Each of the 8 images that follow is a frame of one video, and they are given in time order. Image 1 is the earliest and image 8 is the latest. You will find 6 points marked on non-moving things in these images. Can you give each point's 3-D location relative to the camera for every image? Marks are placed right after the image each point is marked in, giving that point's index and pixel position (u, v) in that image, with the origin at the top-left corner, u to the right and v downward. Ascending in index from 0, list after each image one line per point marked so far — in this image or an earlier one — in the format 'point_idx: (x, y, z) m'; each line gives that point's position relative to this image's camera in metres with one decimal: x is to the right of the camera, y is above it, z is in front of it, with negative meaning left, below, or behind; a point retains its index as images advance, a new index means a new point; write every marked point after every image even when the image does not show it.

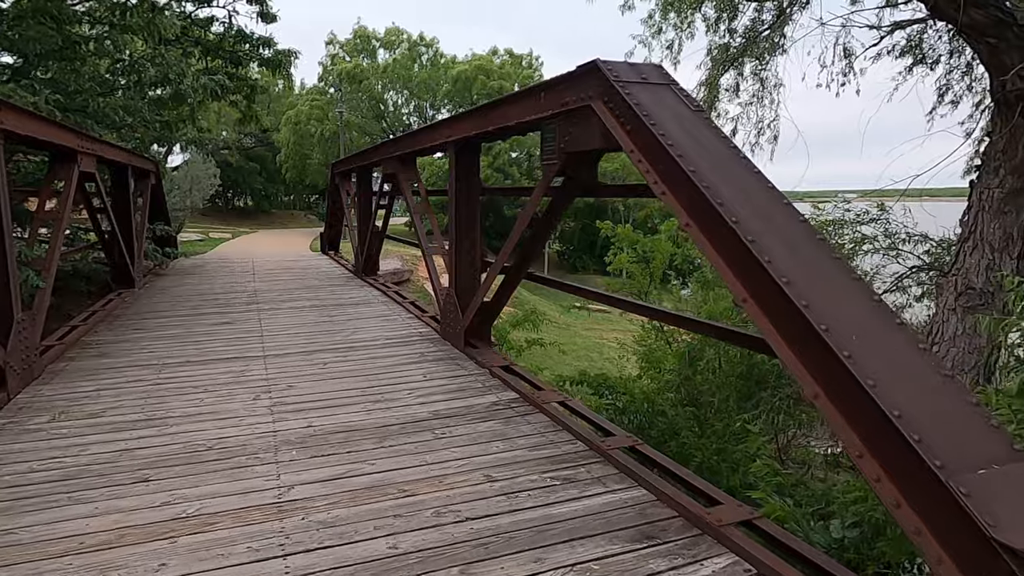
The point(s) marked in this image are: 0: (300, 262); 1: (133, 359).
0: (-3.1, +0.4, +9.8) m
1: (-2.3, -0.4, +4.0) m
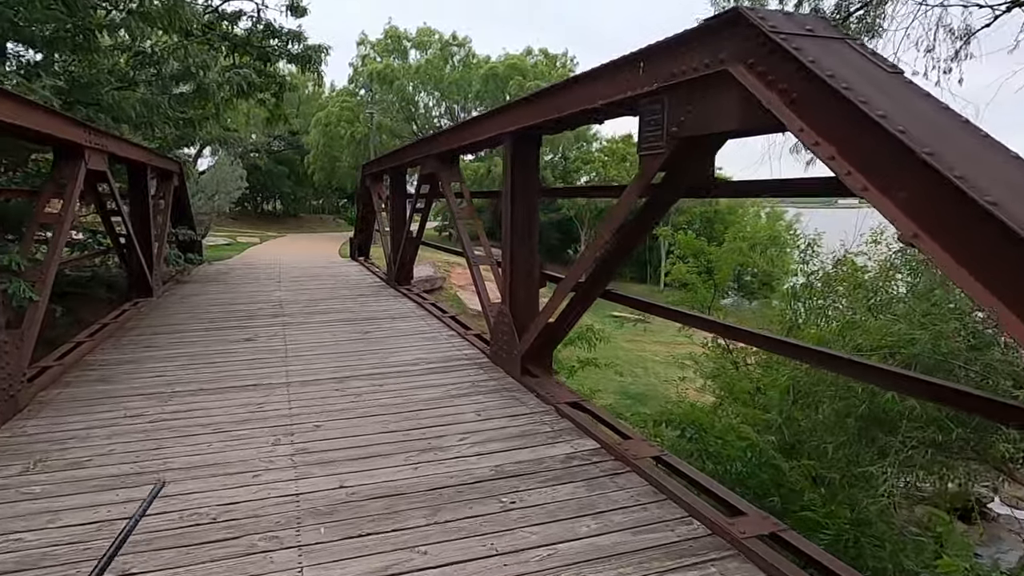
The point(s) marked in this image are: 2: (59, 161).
0: (-2.6, +0.3, +9.3) m
1: (-1.9, -0.5, +3.5) m
2: (-2.9, +0.8, +4.2) m
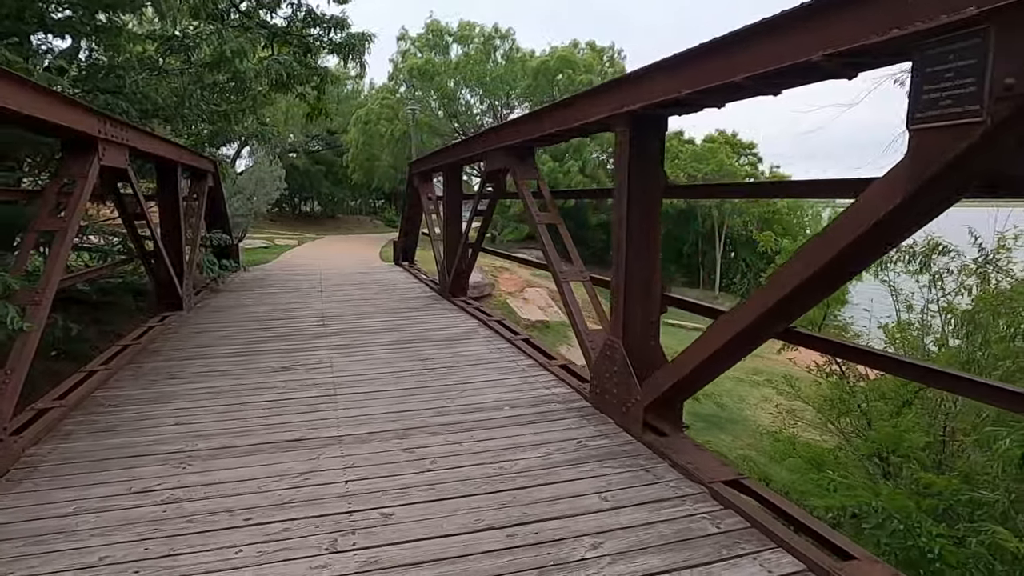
0: (-1.8, +0.2, +8.6) m
1: (-1.5, -0.6, +2.7) m
2: (-2.4, +0.7, +3.6) m
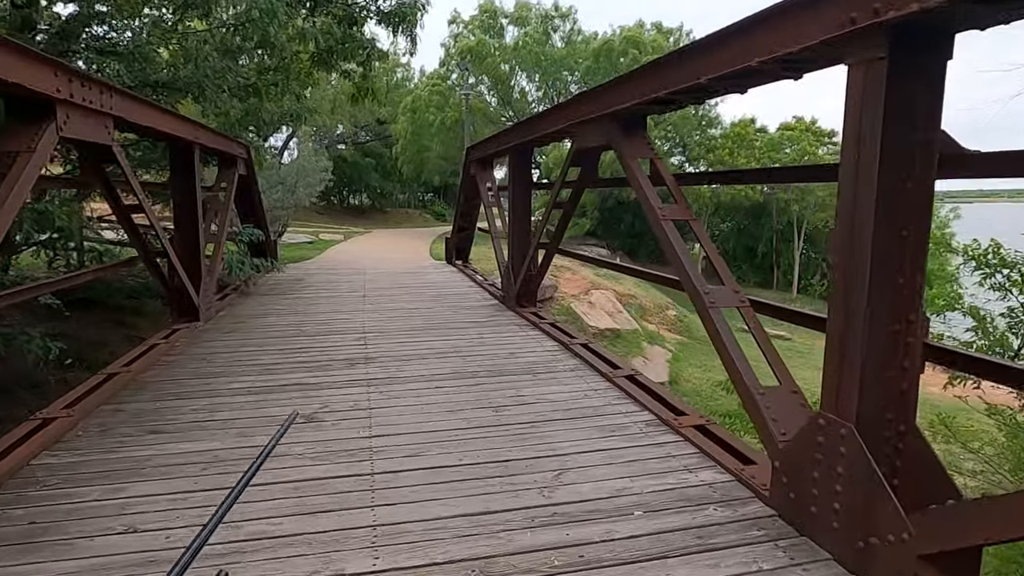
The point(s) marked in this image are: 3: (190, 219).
0: (-1.0, +0.1, +7.6) m
1: (-1.1, -0.7, +1.7) m
2: (-2.0, +0.6, +2.6) m
3: (-2.3, +0.5, +4.8) m
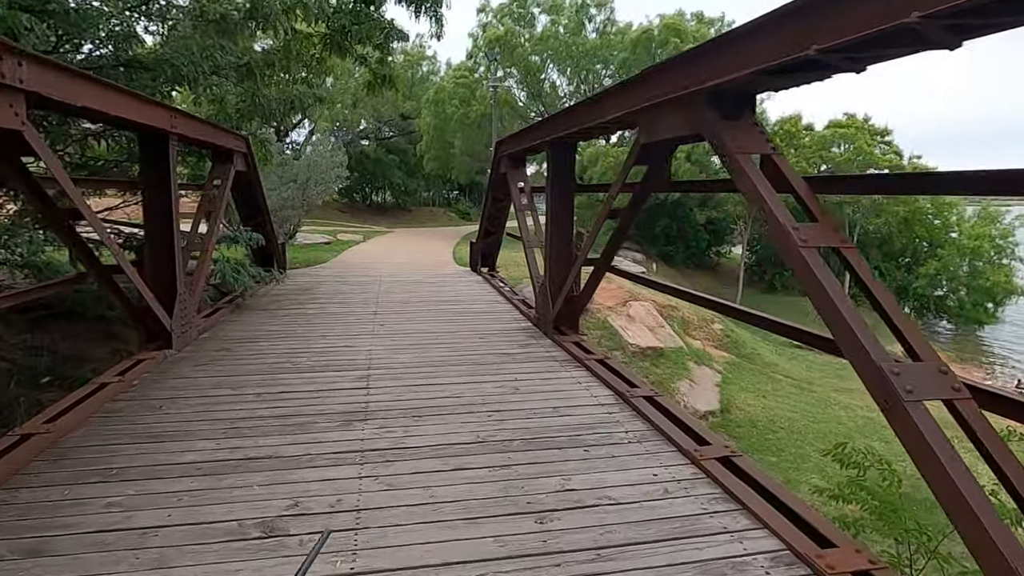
0: (-0.7, 0.0, +6.7) m
1: (-1.0, -0.8, +0.9) m
2: (-1.8, +0.5, +1.8) m
3: (-2.1, +0.4, +4.0) m
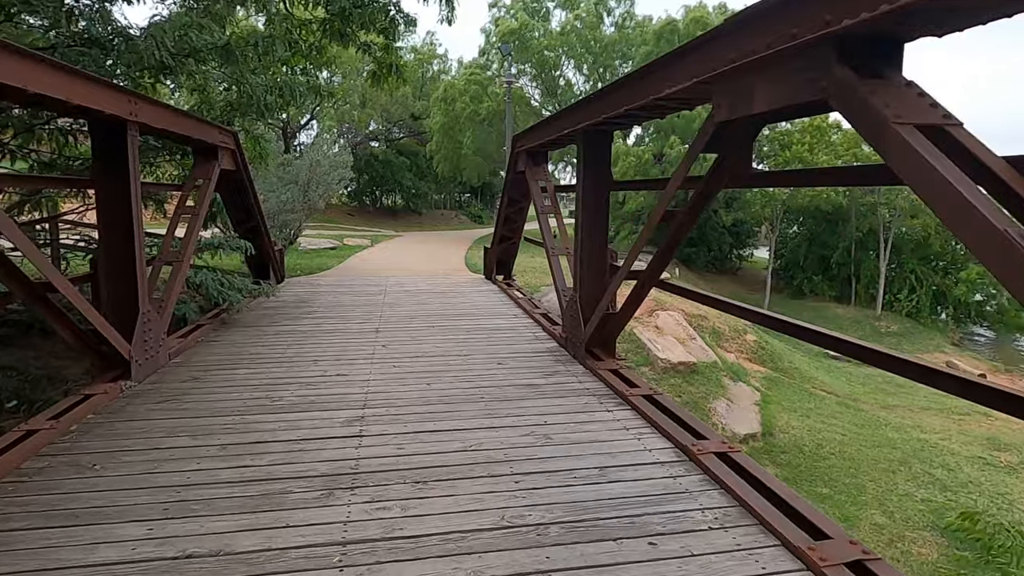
0: (-0.5, -0.1, +6.1) m
1: (-0.9, -0.9, +0.2) m
2: (-1.7, +0.4, +1.1) m
3: (-1.9, +0.3, +3.3) m
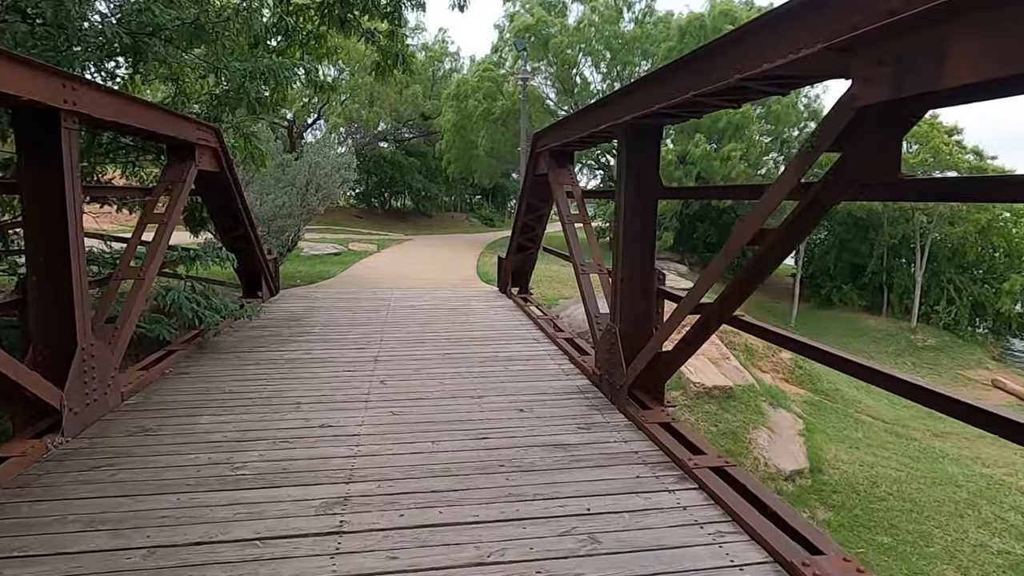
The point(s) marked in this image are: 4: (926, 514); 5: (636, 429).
0: (-0.4, -0.2, +5.4) m
1: (-0.9, -1.0, -0.5) m
2: (-1.6, +0.3, +0.5) m
3: (-1.8, +0.2, +2.7) m
4: (+3.4, -1.9, +5.5) m
5: (+0.5, -0.6, +2.8) m
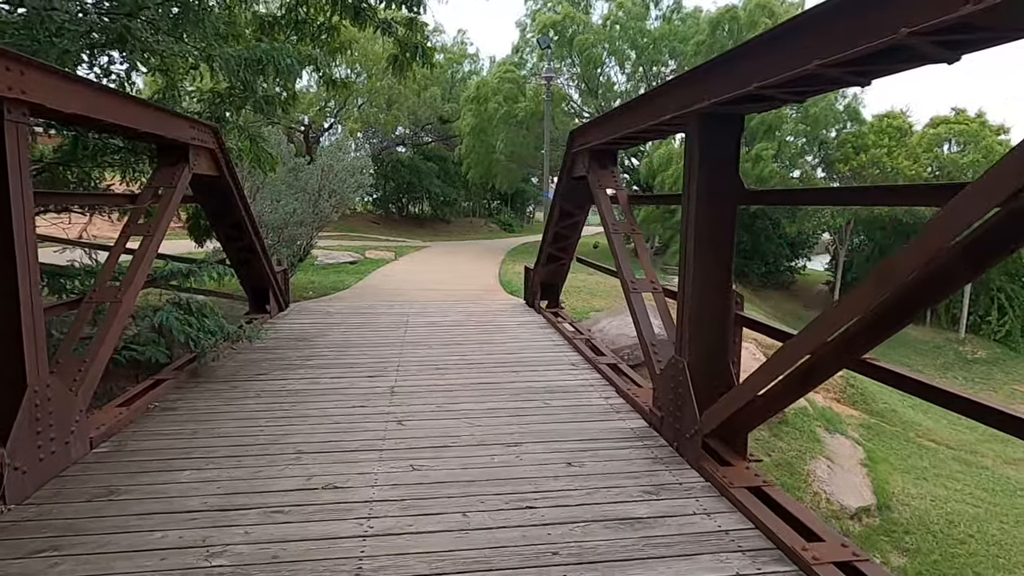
0: (-0.1, -0.3, +4.9) m
1: (-0.8, -1.1, -1.0) m
2: (-1.5, +0.2, 0.0) m
3: (-1.7, +0.1, +2.2) m
4: (+3.6, -2.0, +4.8) m
5: (+0.7, -0.7, +2.2) m
